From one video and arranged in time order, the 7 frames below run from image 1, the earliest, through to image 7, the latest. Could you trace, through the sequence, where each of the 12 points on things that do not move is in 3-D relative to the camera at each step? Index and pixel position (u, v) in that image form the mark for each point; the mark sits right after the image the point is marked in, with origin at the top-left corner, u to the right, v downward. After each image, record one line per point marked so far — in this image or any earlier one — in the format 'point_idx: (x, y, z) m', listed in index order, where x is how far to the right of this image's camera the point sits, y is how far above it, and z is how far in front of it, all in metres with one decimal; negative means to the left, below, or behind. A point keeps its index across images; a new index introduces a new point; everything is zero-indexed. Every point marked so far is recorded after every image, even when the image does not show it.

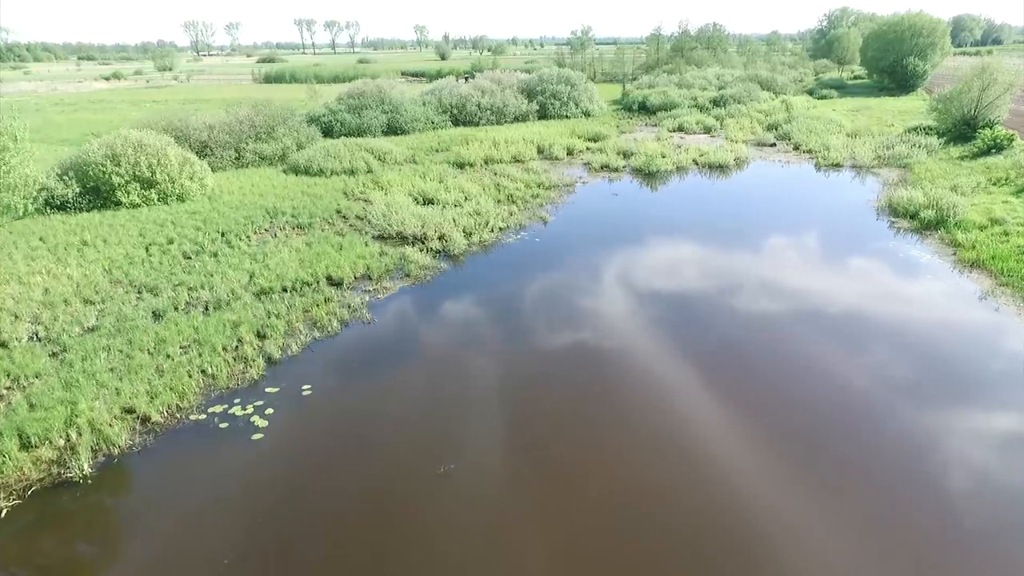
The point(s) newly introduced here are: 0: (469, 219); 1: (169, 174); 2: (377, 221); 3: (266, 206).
0: (-1.1, +1.7, +15.3) m
1: (-10.0, +3.3, +17.7) m
2: (-3.4, +1.6, +15.1) m
3: (-7.0, +2.4, +17.3) m
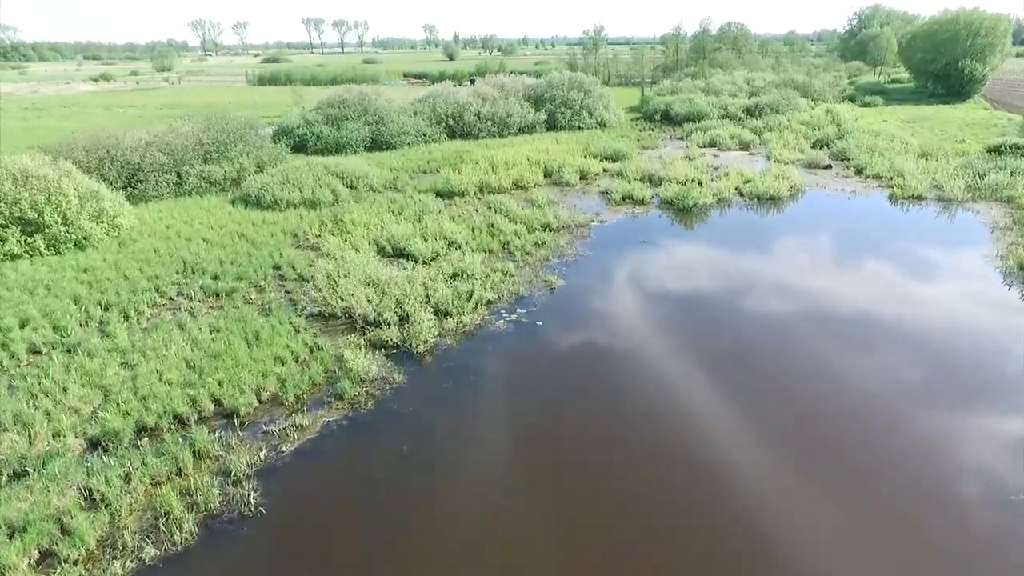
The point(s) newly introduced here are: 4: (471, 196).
0: (-1.2, 0.0, +11.2) m
1: (-10.0, +1.6, +13.7) m
2: (-3.5, -0.1, +10.9) m
3: (-7.1, +0.7, +13.2) m
4: (-1.2, +2.7, +18.2) m
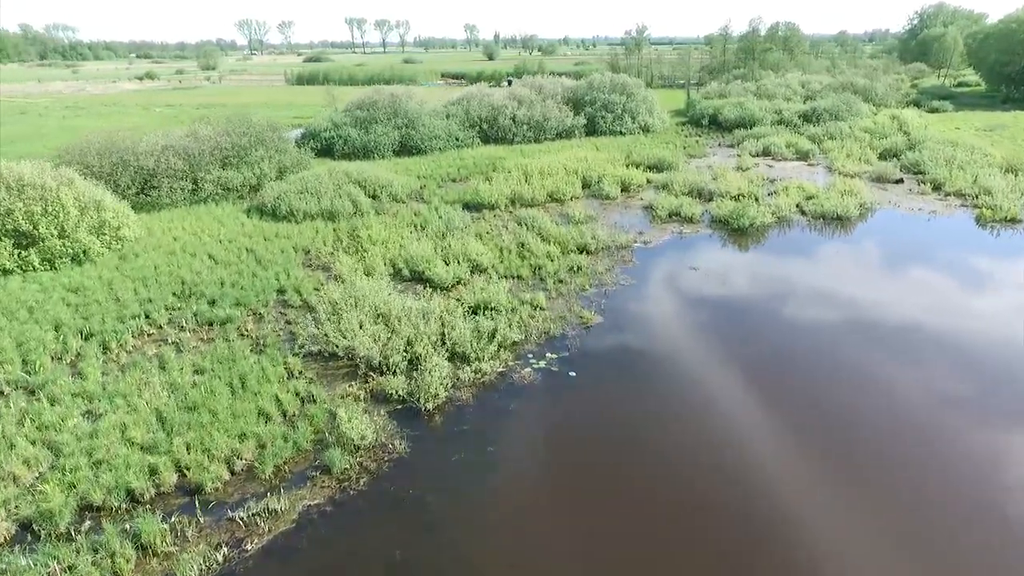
0: (-0.8, -0.6, +9.7) m
1: (-9.4, +1.3, +12.7) m
2: (-3.0, -0.6, +9.6) m
3: (-6.4, +0.3, +12.1) m
4: (-0.3, +2.1, +16.7) m
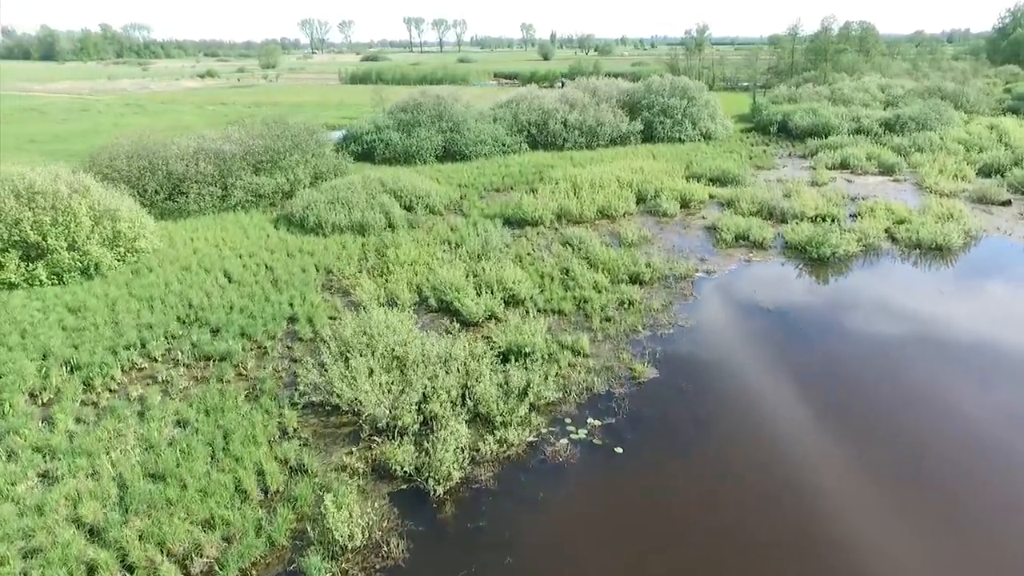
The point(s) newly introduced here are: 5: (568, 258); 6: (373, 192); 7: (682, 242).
0: (-0.3, -1.2, +8.2) m
1: (-8.6, +0.9, +11.8) m
2: (-2.5, -1.1, +8.3) m
3: (-5.7, -0.1, +11.0) m
4: (+0.8, +1.5, +15.2) m
5: (+1.1, +0.6, +12.5) m
6: (-3.8, +2.6, +16.5) m
7: (+3.9, +1.1, +14.2) m
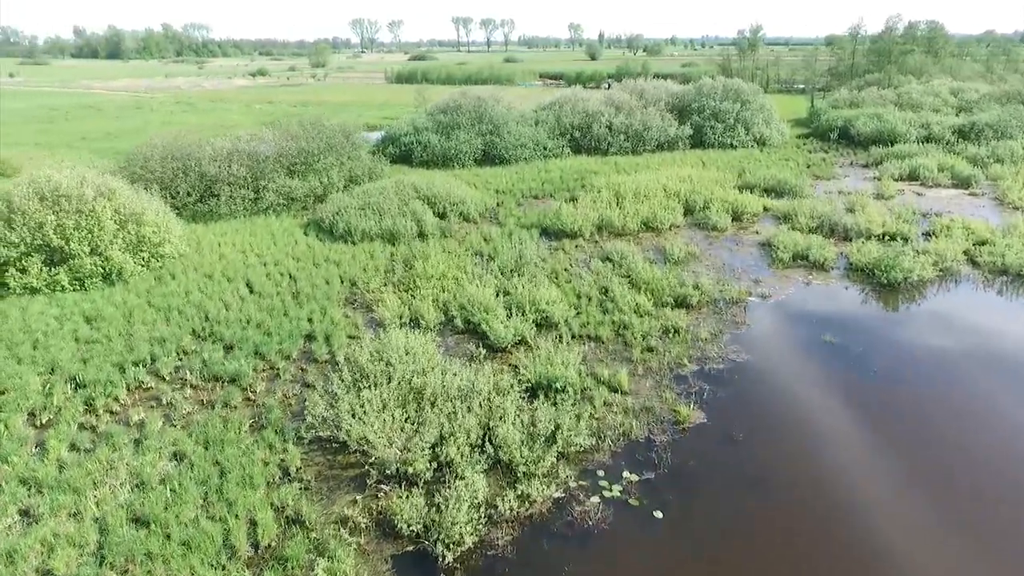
0: (+0.1, -1.5, +7.3) m
1: (-7.9, +0.8, +11.5) m
2: (-2.2, -1.4, +7.6) m
3: (-5.2, -0.3, +10.5) m
4: (+1.7, +1.1, +14.2) m
5: (+1.8, +0.2, +11.6) m
6: (-2.8, +2.4, +15.9) m
7: (+4.7, +0.6, +13.0) m
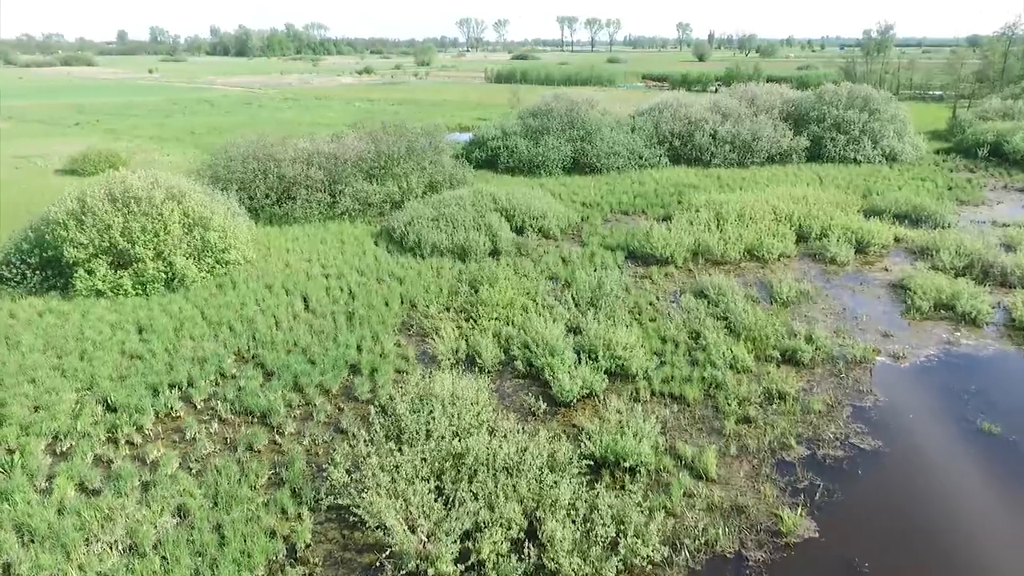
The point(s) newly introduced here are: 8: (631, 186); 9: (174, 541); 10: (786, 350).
0: (+0.6, -2.1, +6.0) m
1: (-6.5, +0.7, +11.3) m
2: (-1.6, -1.9, +6.5) m
3: (-4.0, -0.6, +9.9) m
4: (+3.4, +0.4, +12.5) m
5: (+3.0, -0.5, +9.9) m
6: (-0.7, +1.9, +14.8) m
7: (+6.2, -0.3, +10.9) m
8: (+3.6, +3.1, +18.6) m
9: (-3.1, -2.3, +5.7) m
10: (+4.0, -0.9, +9.0) m
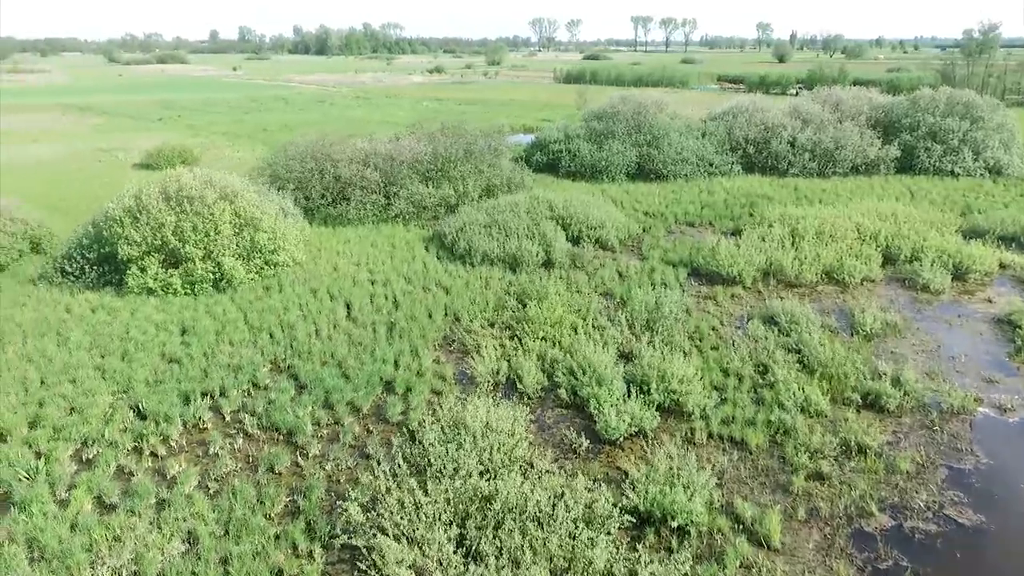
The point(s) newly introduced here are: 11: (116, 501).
0: (+0.8, -2.4, +5.3) m
1: (-5.6, +0.7, +11.2) m
2: (-1.3, -2.1, +6.0) m
3: (-3.3, -0.7, +9.6) m
4: (+4.4, 0.0, +11.5) m
5: (+3.7, -0.9, +8.9) m
6: (+0.6, +1.7, +14.2) m
7: (+6.9, -0.8, +9.6) m
8: (+5.3, +2.6, +17.5) m
9: (-2.9, -2.5, +5.3) m
10: (+4.6, -1.4, +7.9) m
11: (-4.0, -2.2, +6.2) m
